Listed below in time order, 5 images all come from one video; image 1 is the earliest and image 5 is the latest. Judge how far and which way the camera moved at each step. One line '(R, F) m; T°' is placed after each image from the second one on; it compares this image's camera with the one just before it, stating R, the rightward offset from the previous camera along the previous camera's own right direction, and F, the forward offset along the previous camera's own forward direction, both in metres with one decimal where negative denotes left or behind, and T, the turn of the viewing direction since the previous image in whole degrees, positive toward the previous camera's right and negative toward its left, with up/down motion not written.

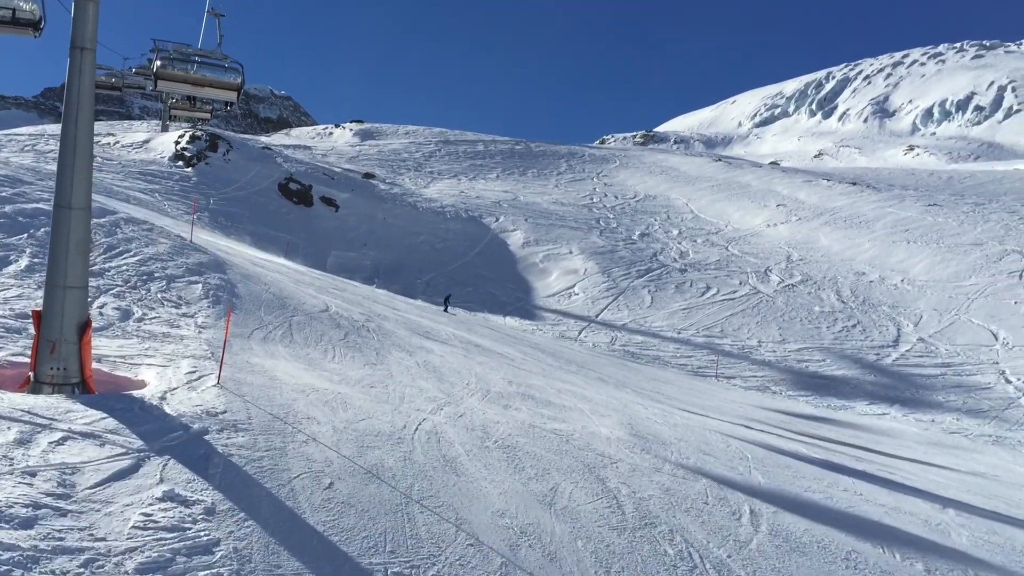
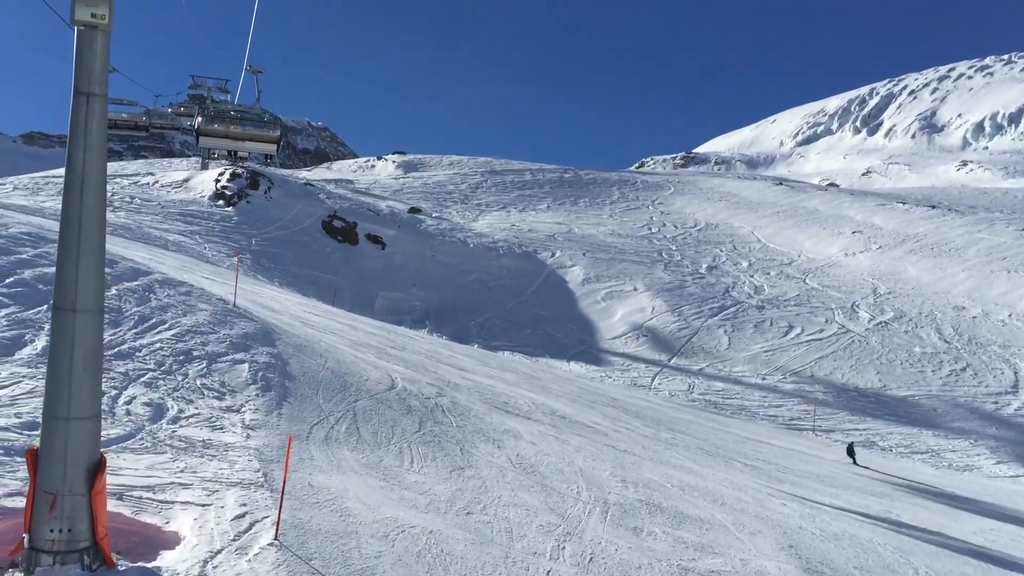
(-0.7, +2.1) m; -2°
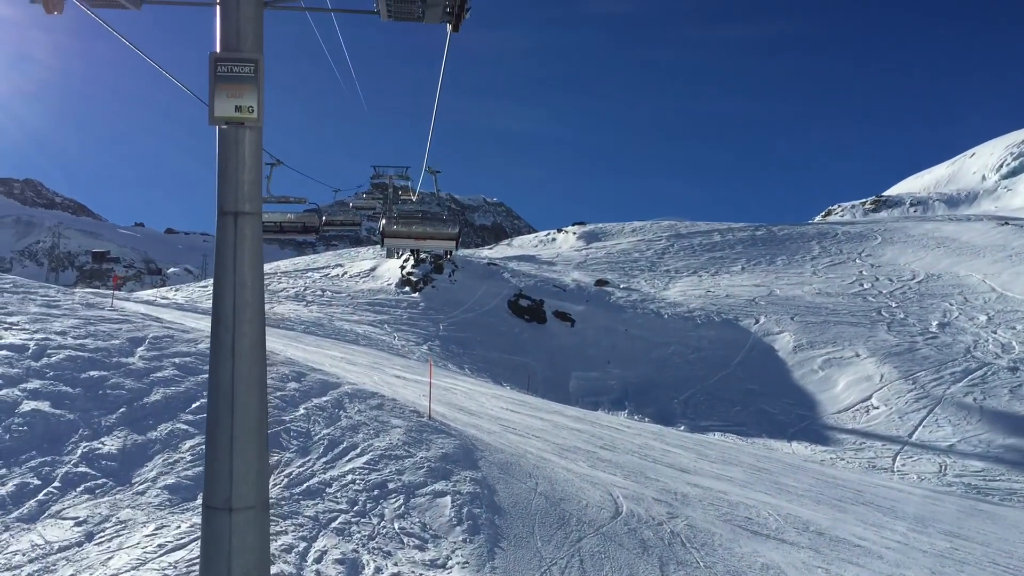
(-0.6, +1.7) m; -11°
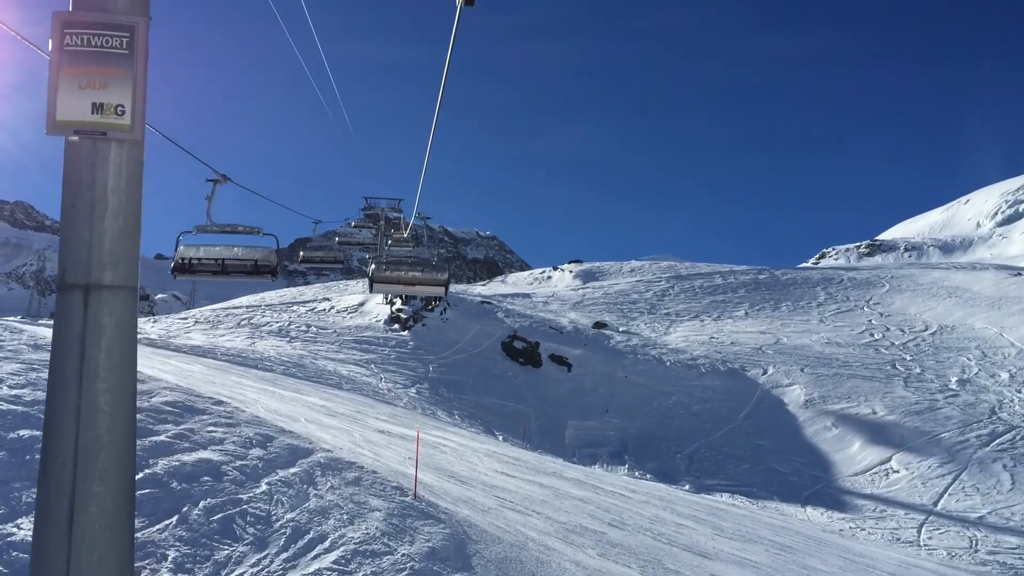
(-0.1, +1.7) m; +1°
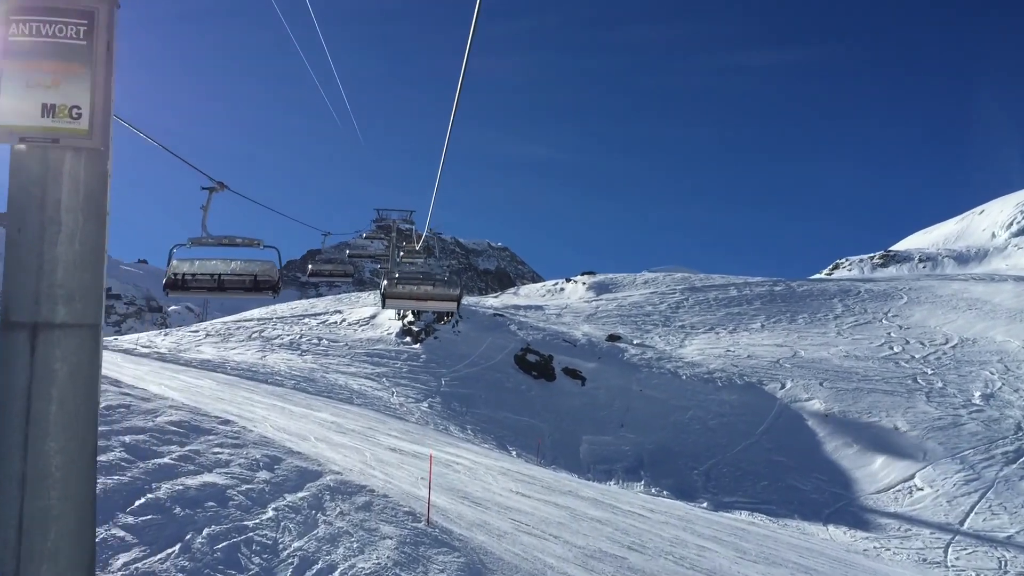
(-0.1, +0.4) m; -1°
